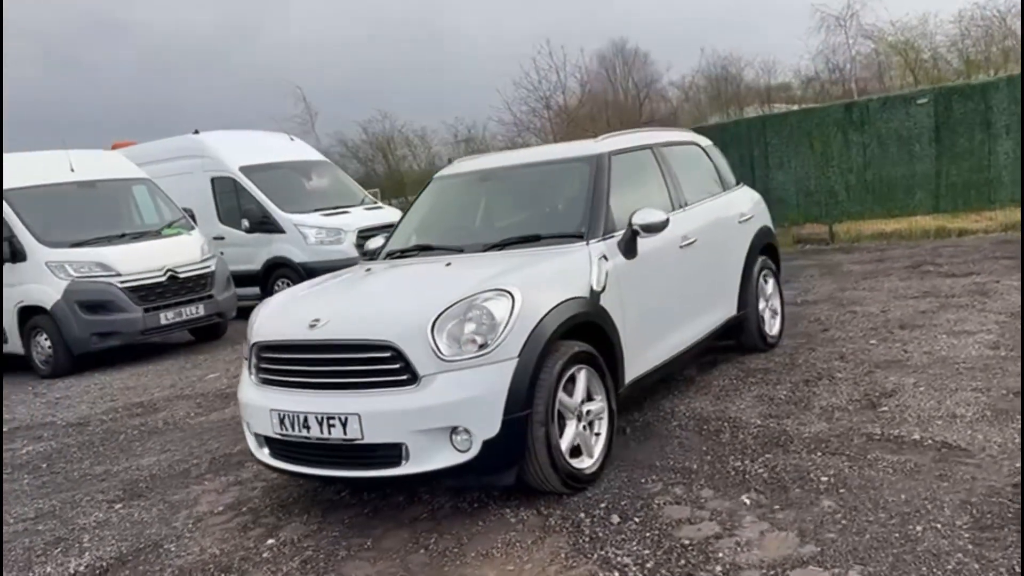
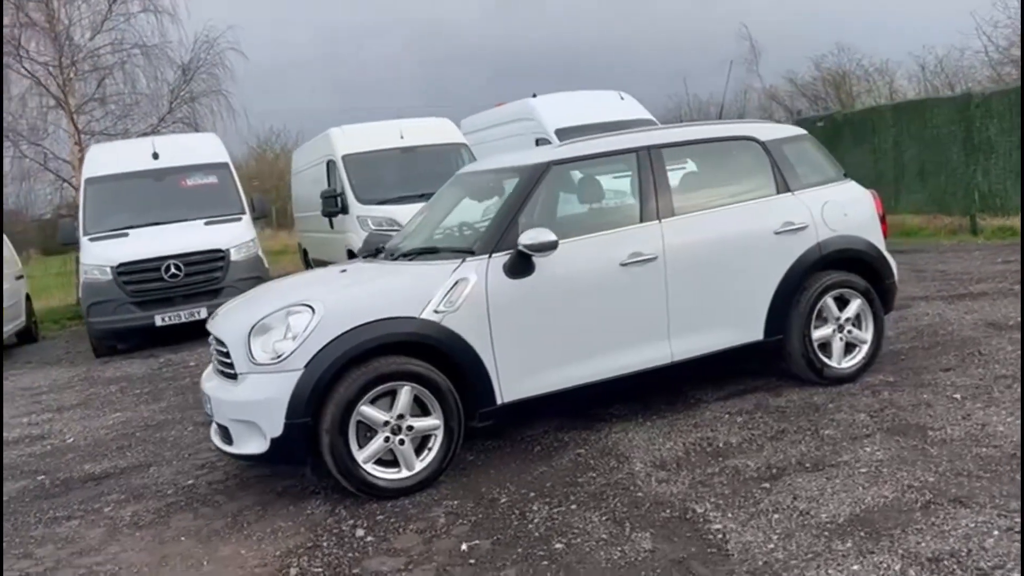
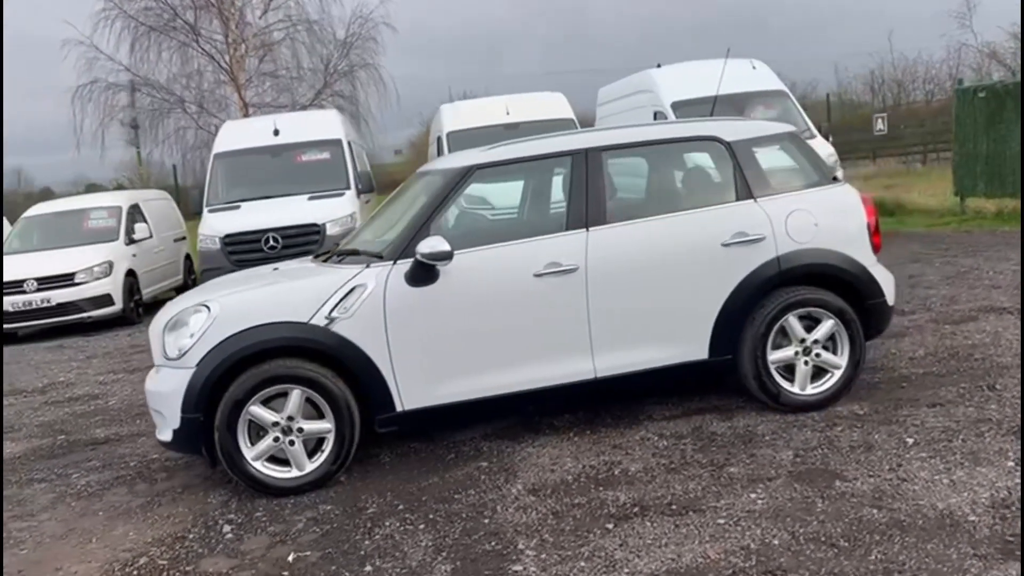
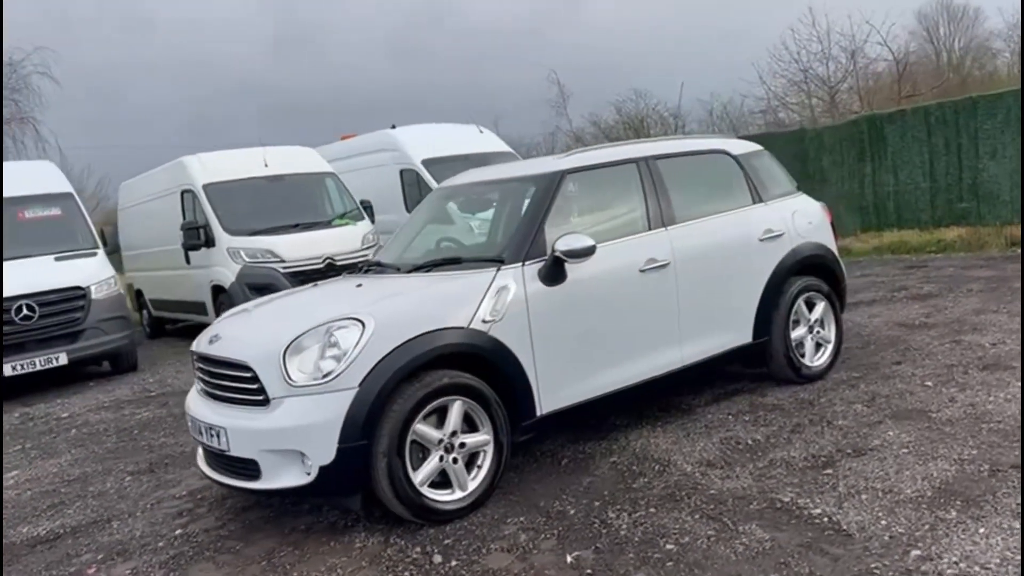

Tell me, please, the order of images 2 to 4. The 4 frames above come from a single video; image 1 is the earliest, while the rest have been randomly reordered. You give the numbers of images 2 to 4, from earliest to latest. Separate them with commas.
4, 2, 3
